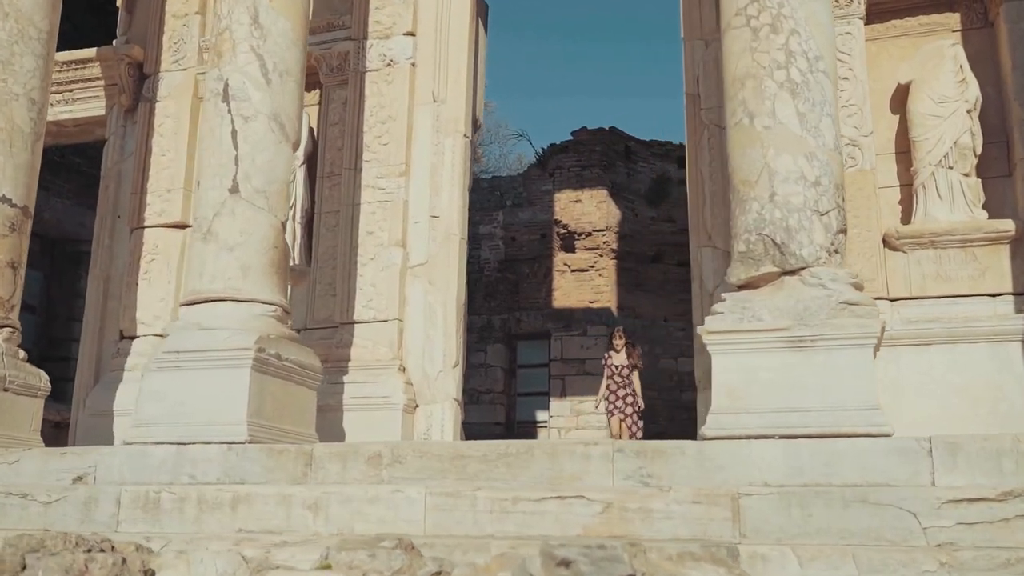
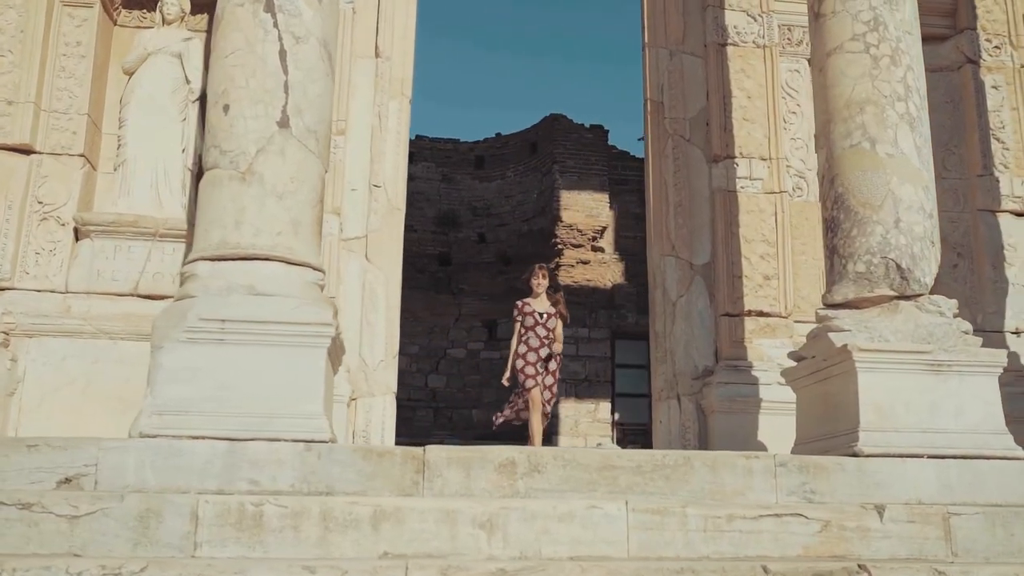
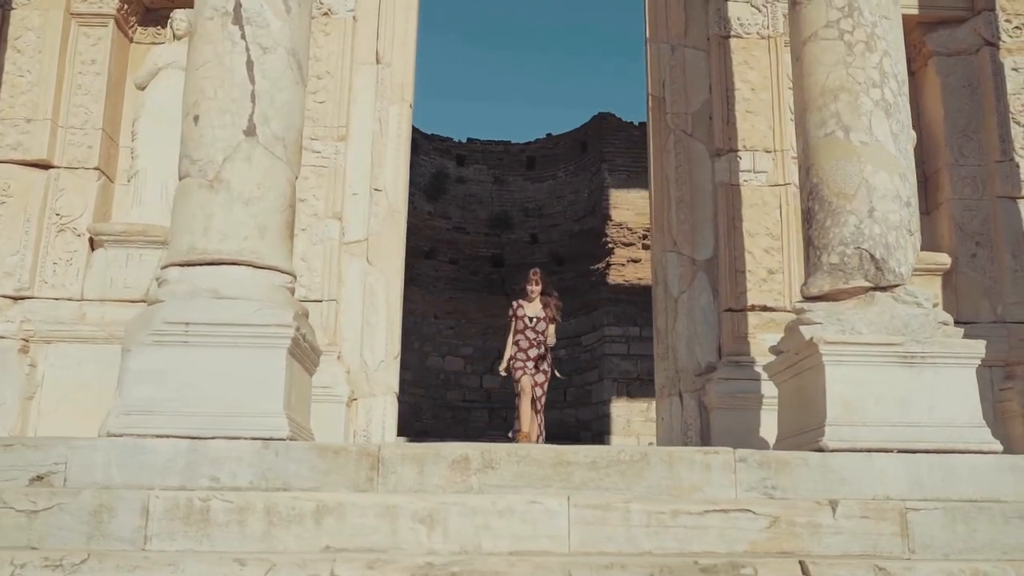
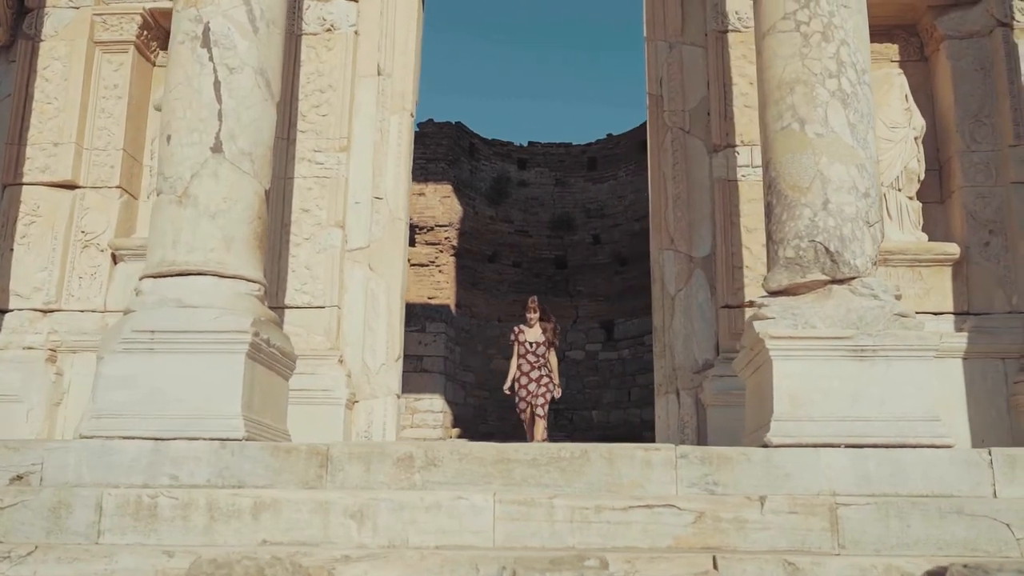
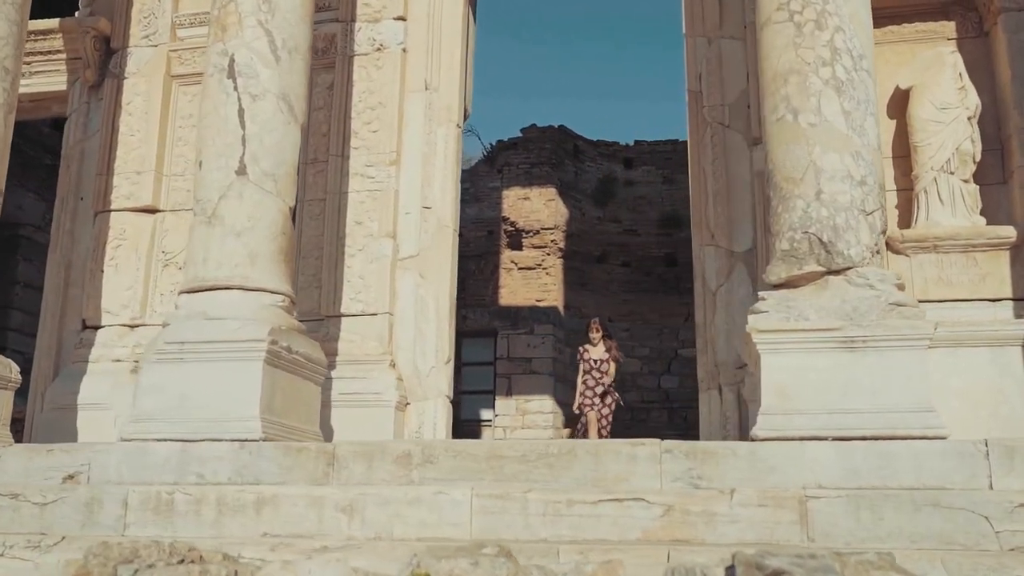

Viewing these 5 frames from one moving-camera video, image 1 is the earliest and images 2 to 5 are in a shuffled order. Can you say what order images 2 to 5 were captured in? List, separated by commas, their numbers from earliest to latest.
5, 4, 3, 2
